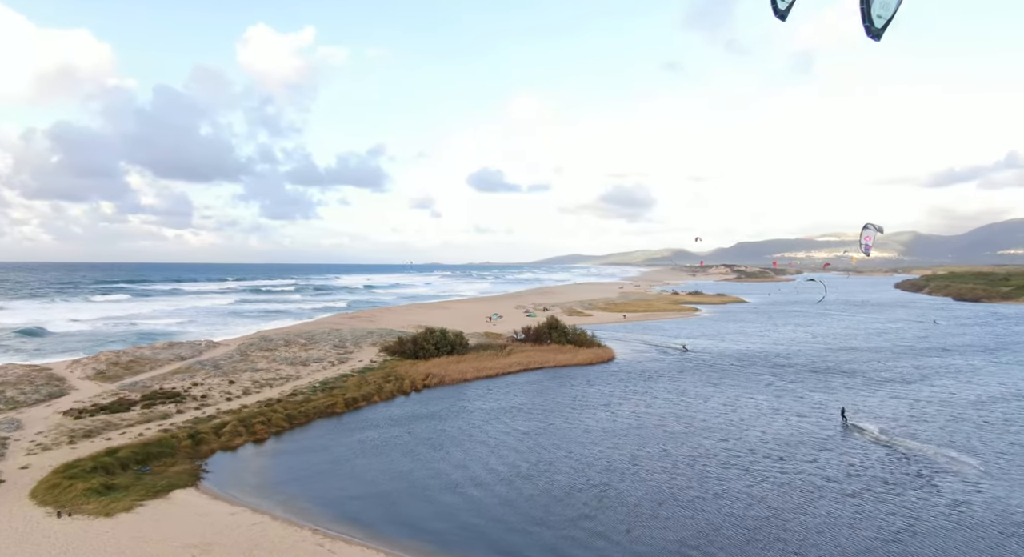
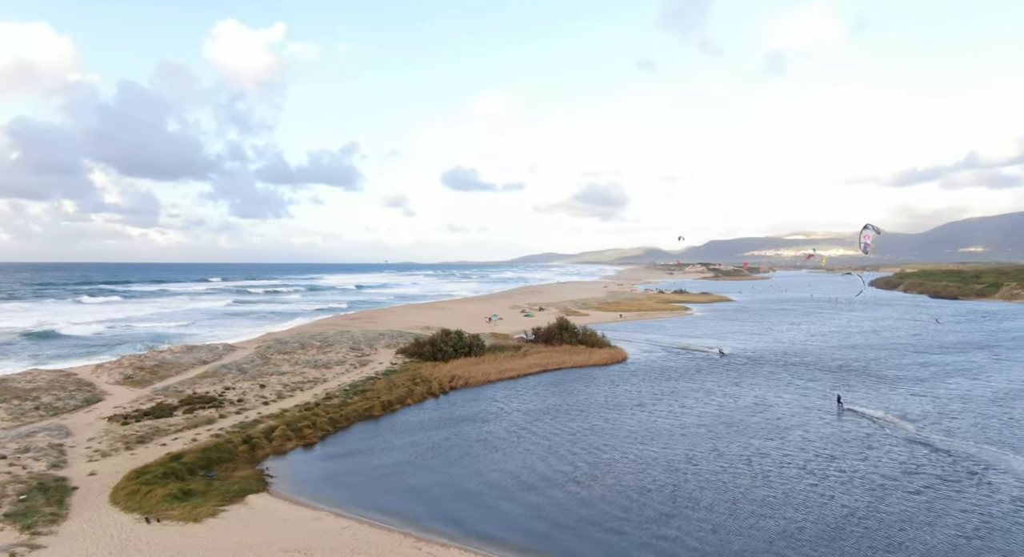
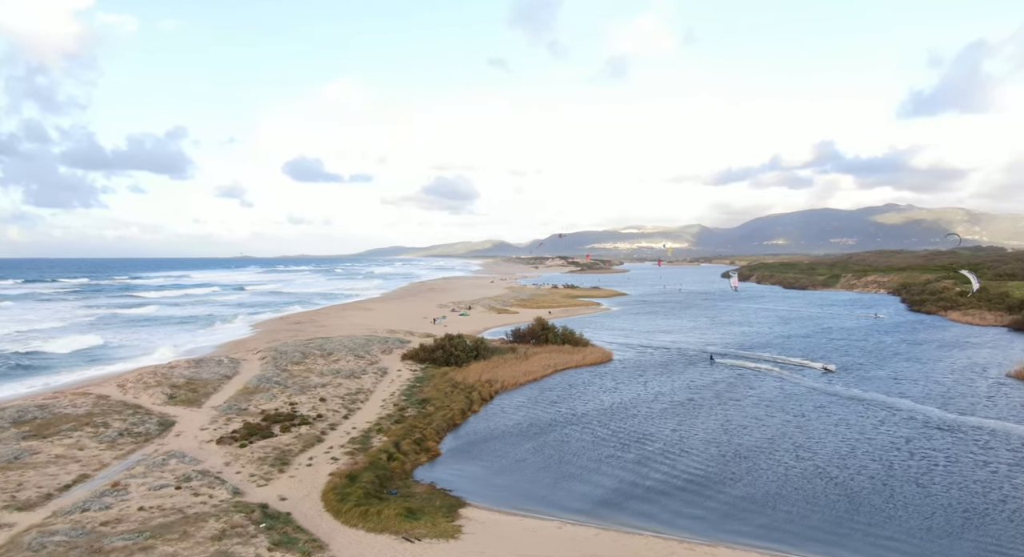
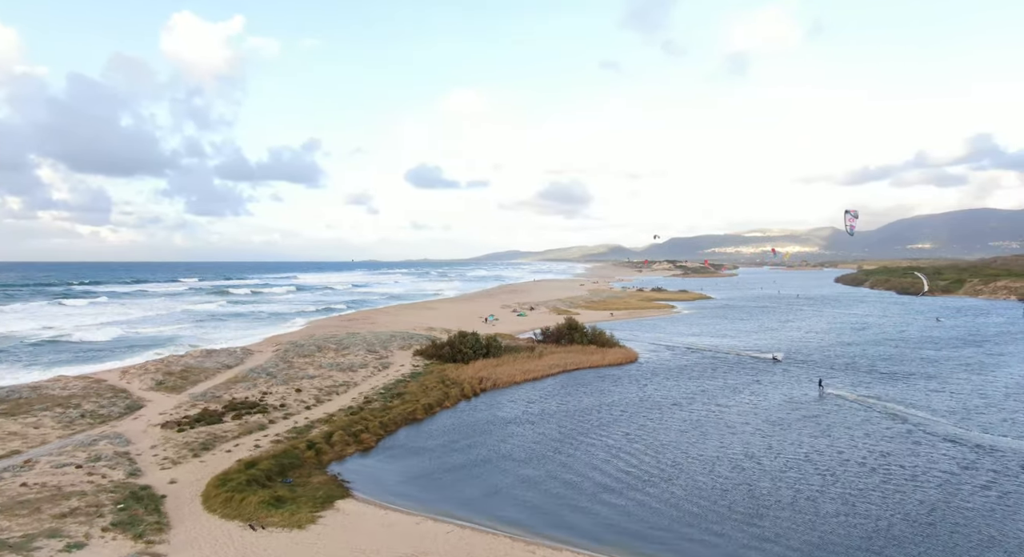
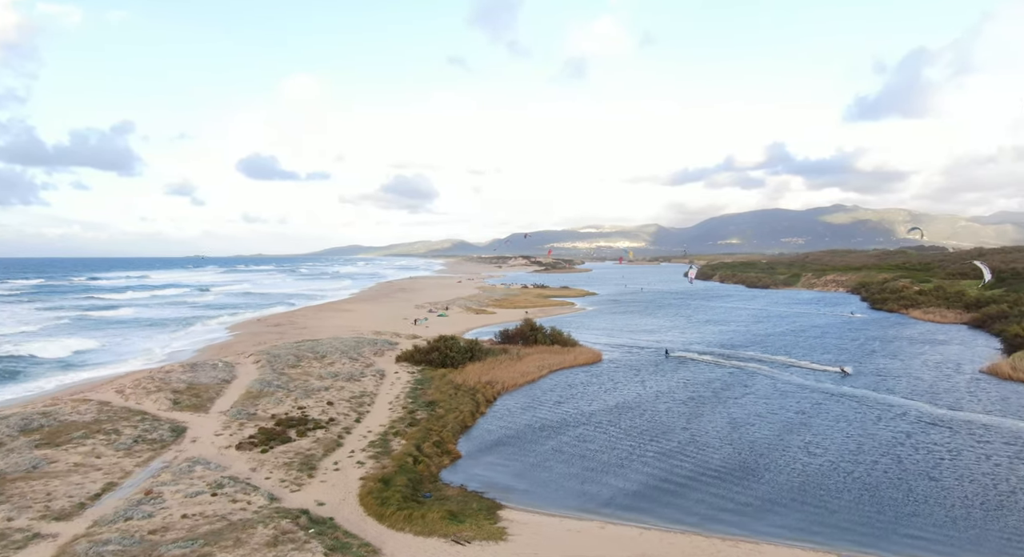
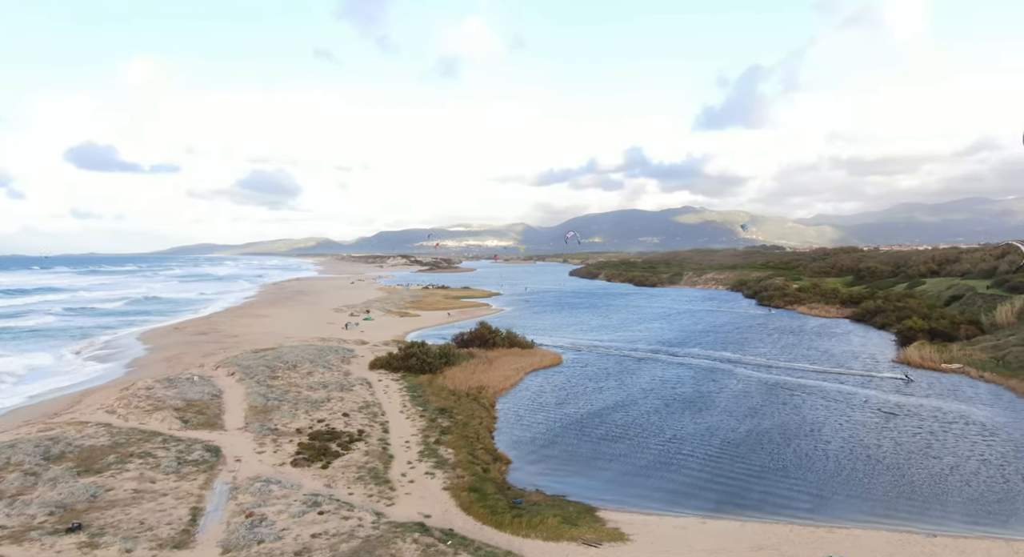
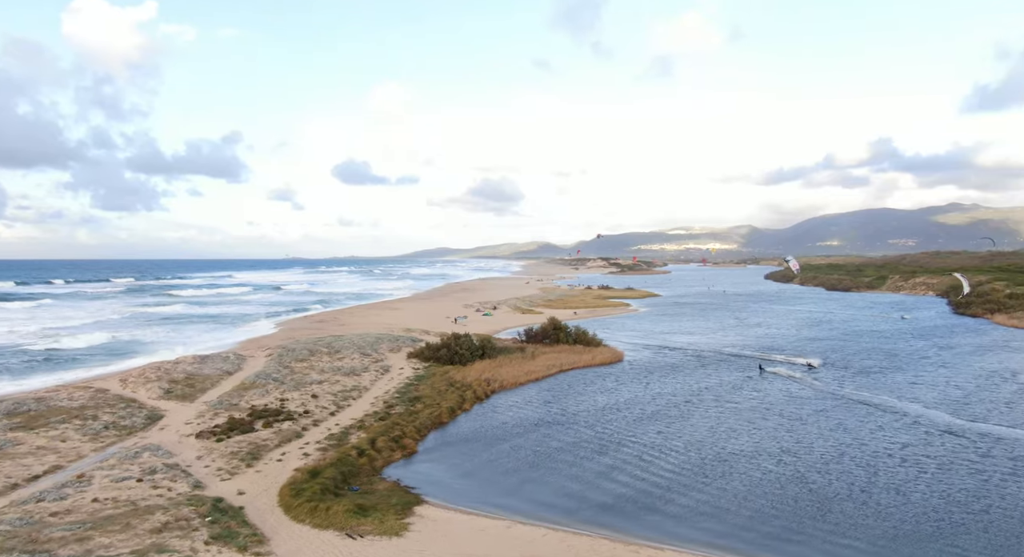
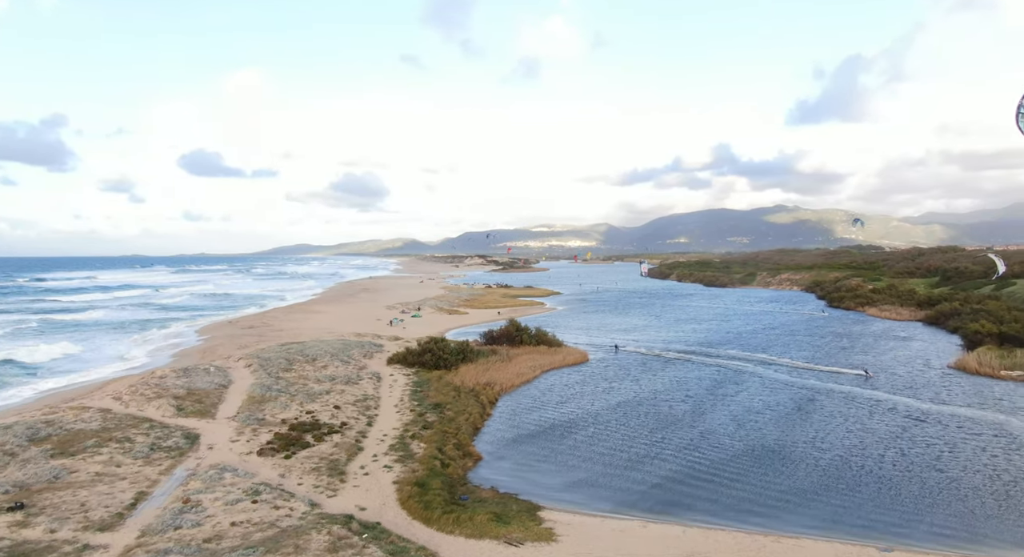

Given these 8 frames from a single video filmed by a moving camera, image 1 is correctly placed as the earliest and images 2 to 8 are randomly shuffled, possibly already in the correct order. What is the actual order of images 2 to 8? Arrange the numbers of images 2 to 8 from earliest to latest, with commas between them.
2, 4, 7, 3, 5, 8, 6
